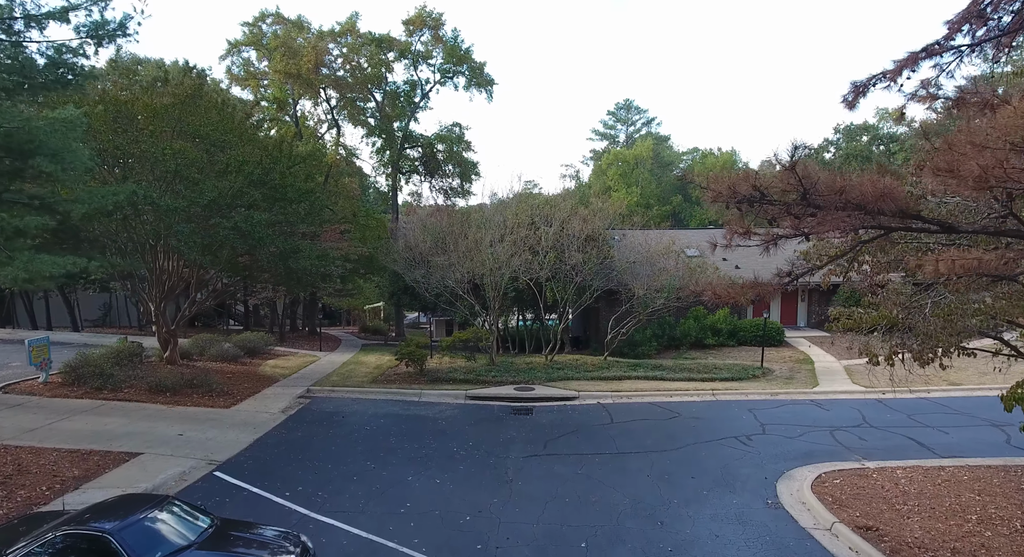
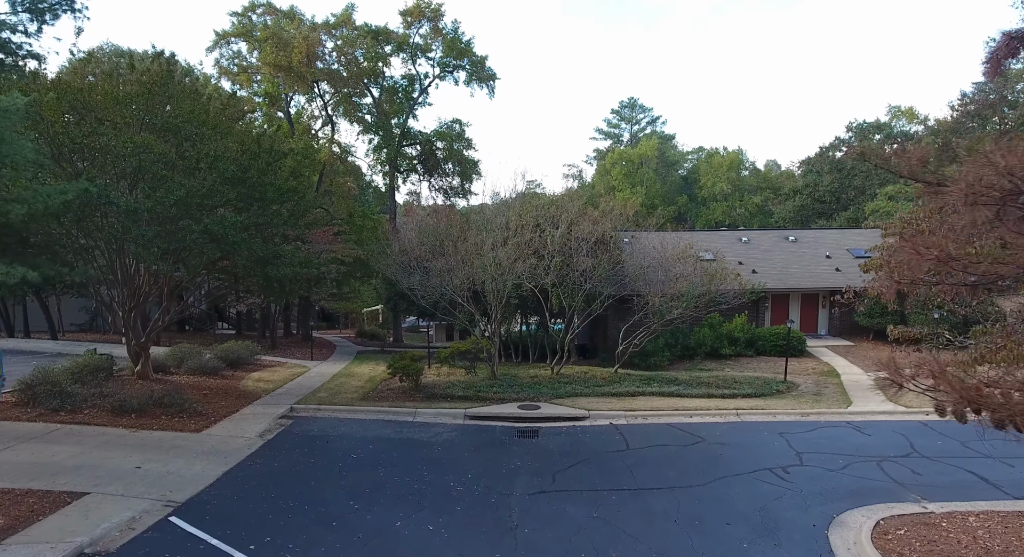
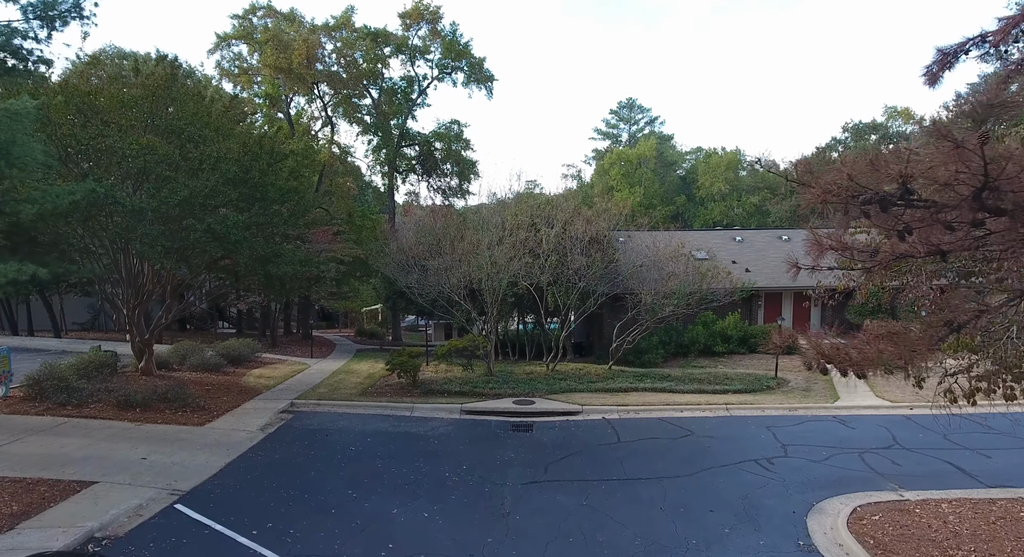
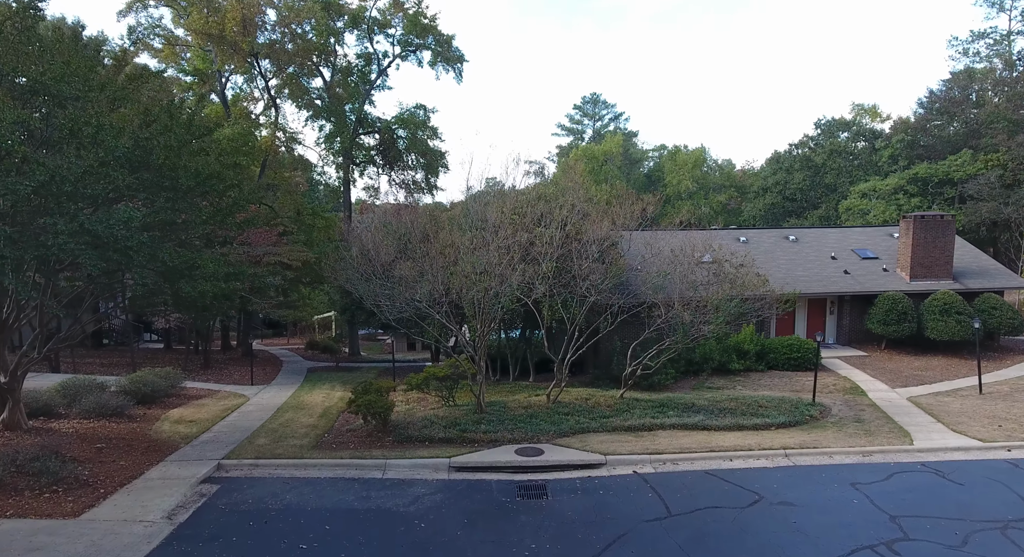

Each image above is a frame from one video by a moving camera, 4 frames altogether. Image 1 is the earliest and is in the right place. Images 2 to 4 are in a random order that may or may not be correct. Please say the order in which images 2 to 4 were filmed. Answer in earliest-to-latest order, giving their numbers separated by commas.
3, 2, 4
